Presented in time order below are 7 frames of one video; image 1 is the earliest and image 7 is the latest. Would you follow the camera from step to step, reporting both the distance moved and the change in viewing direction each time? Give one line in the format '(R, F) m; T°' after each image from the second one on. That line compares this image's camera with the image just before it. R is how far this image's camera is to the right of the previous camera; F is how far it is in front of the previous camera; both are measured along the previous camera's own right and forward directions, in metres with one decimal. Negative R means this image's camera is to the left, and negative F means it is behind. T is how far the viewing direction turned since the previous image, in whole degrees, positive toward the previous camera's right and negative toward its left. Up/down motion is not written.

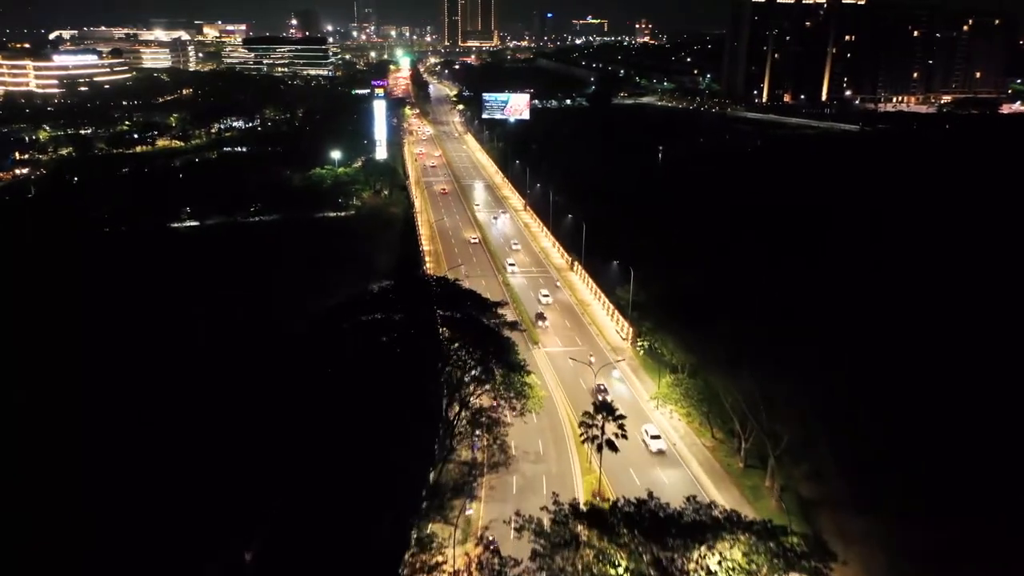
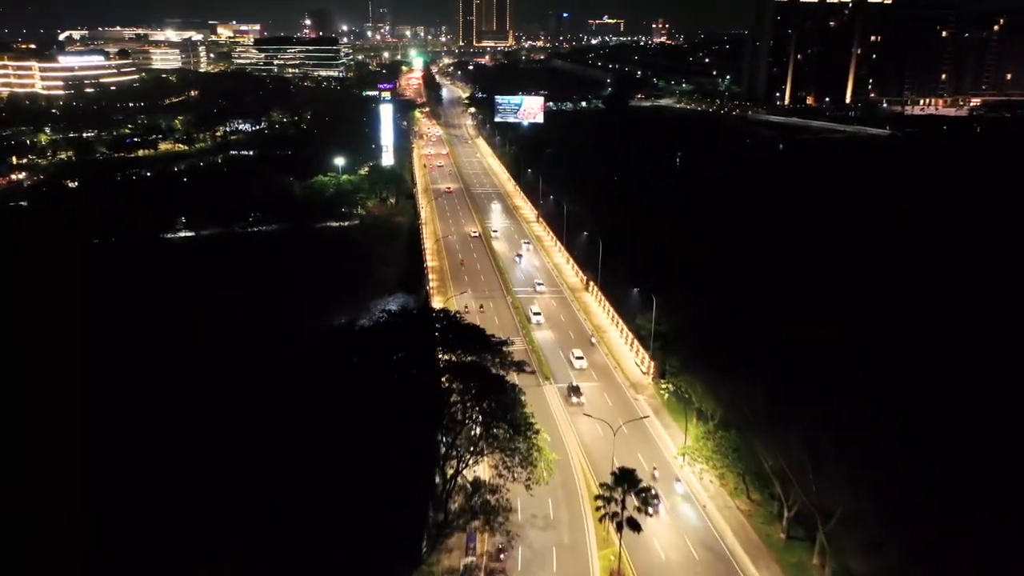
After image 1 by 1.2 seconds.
(+0.2, +2.7) m; -1°
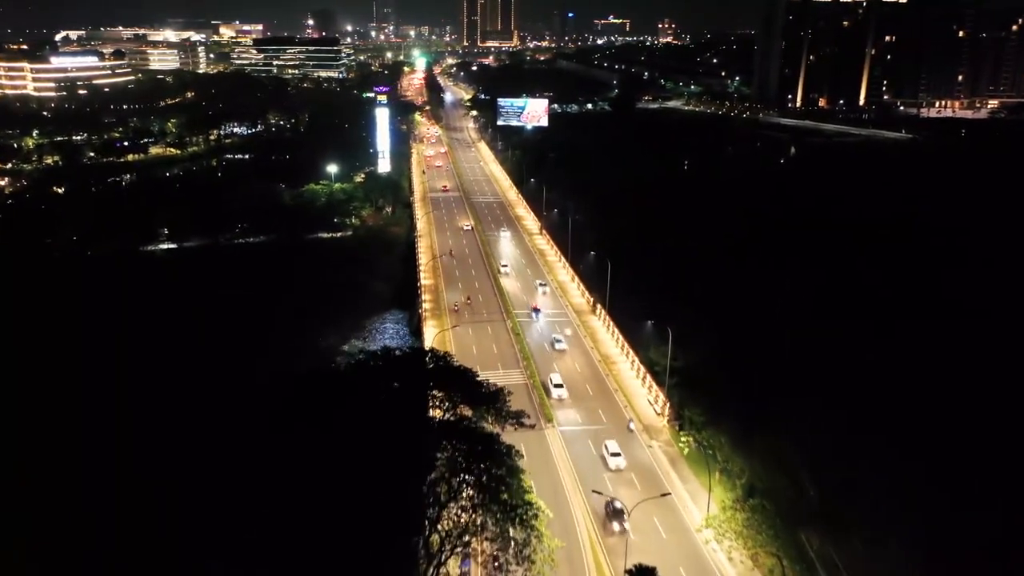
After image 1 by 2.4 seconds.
(+0.2, +2.7) m; 0°
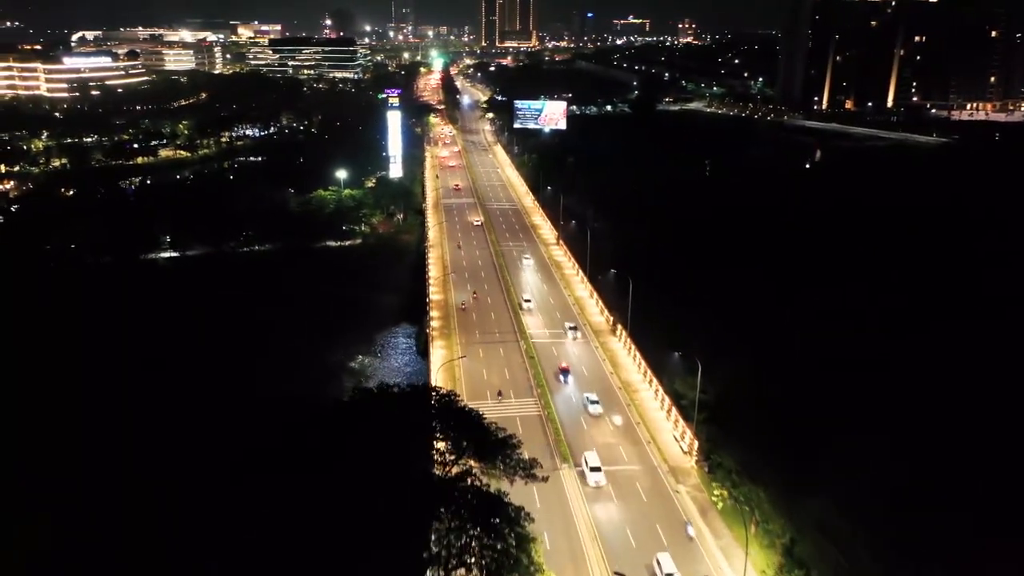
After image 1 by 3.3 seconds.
(+0.1, +2.1) m; -1°
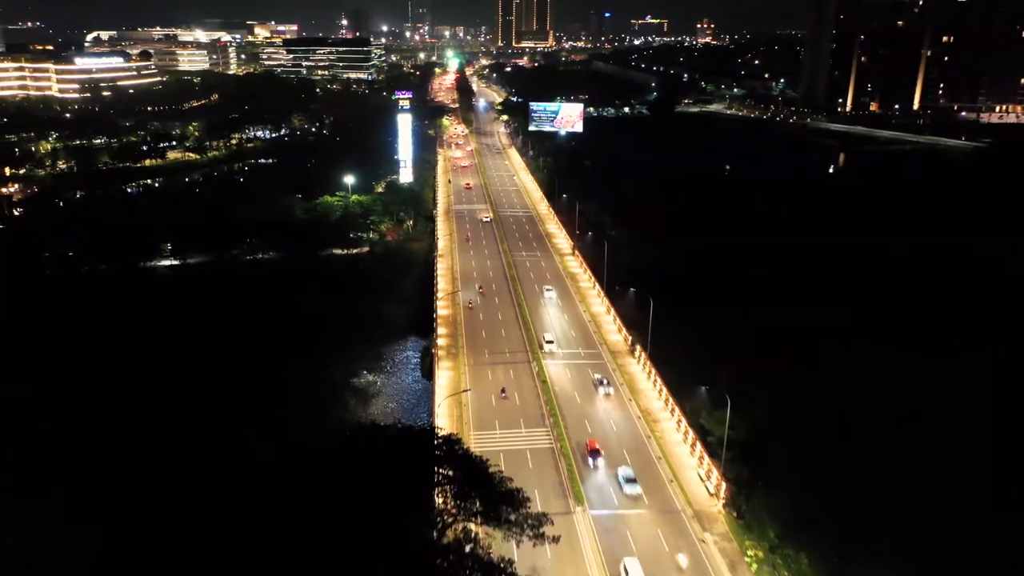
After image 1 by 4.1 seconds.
(+0.1, +1.8) m; -1°
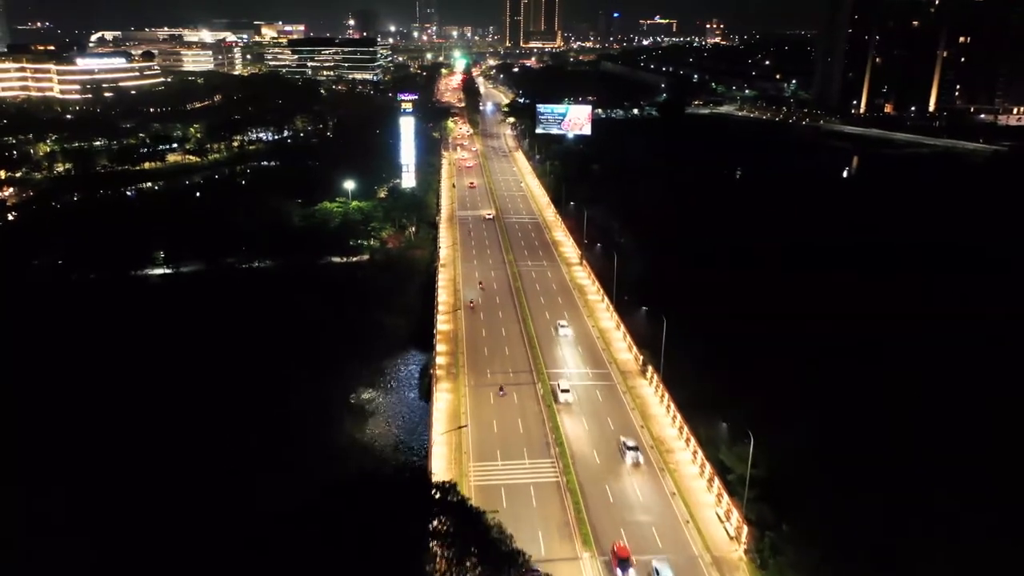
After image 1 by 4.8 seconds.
(+0.1, +1.6) m; -1°
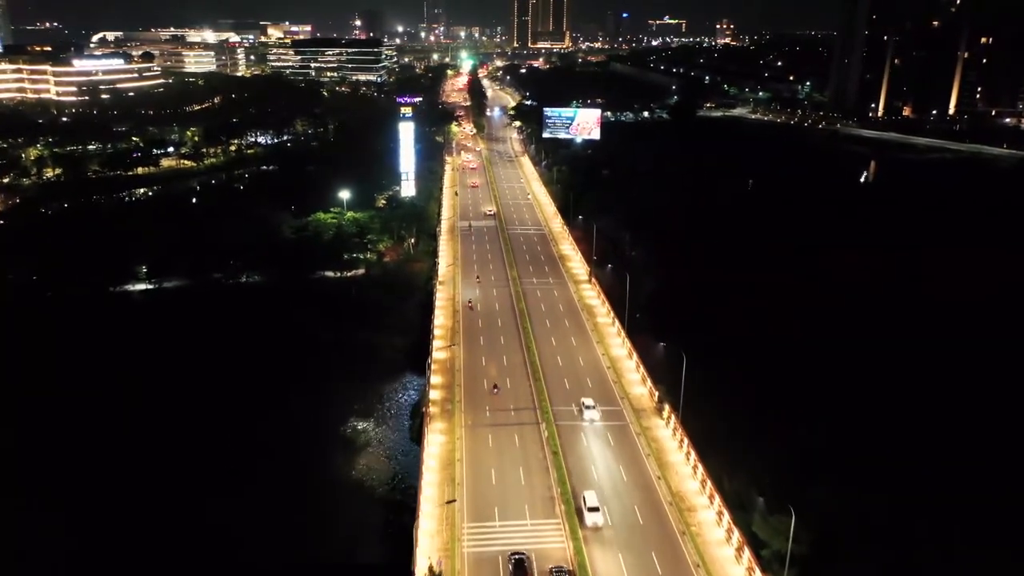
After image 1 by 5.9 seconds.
(+0.2, +2.5) m; -1°
